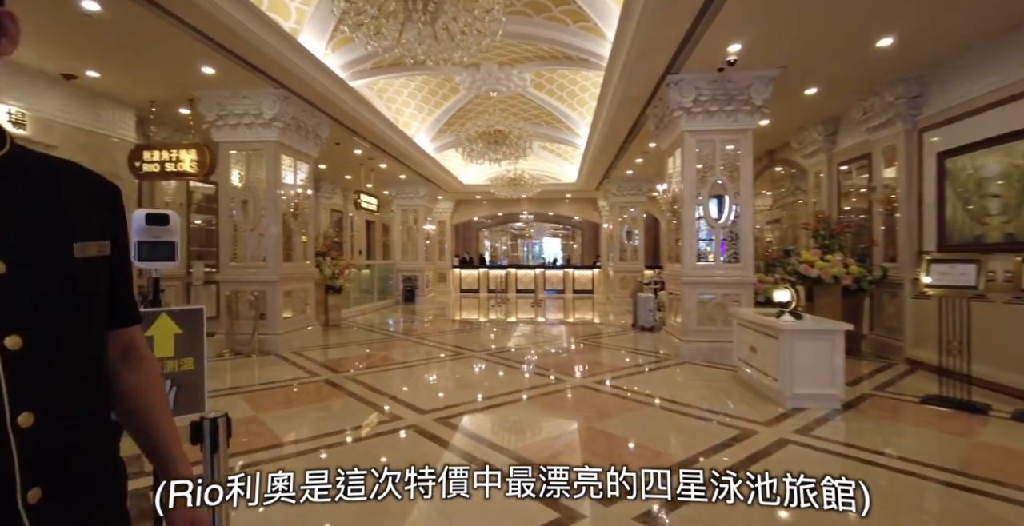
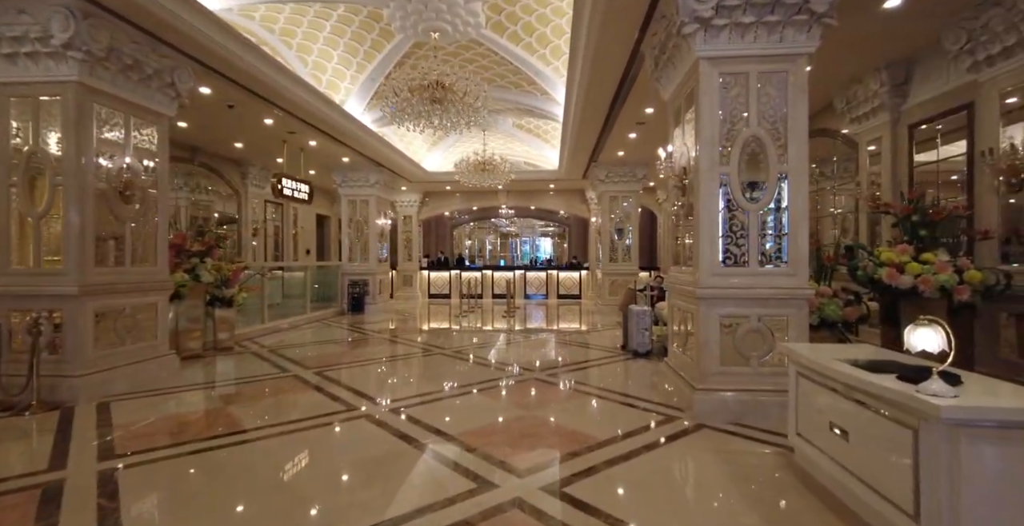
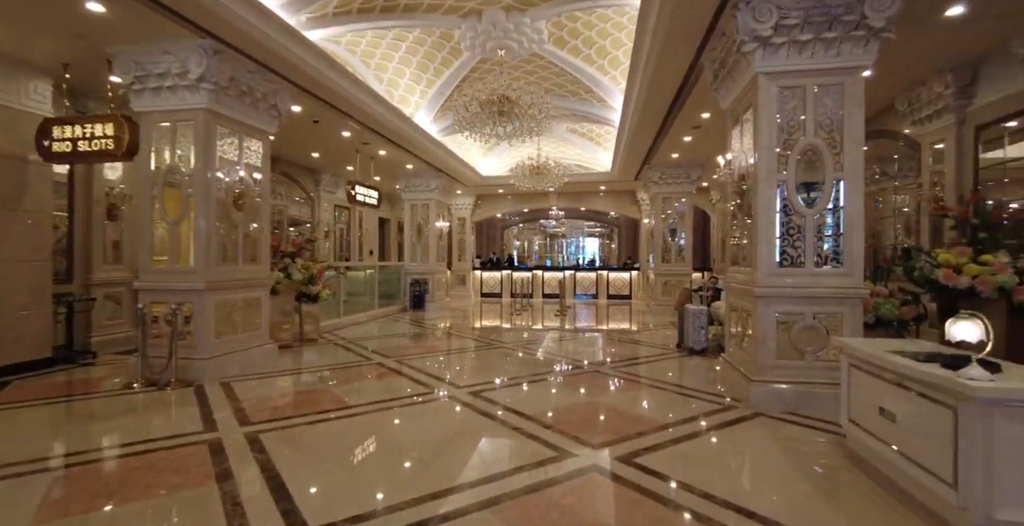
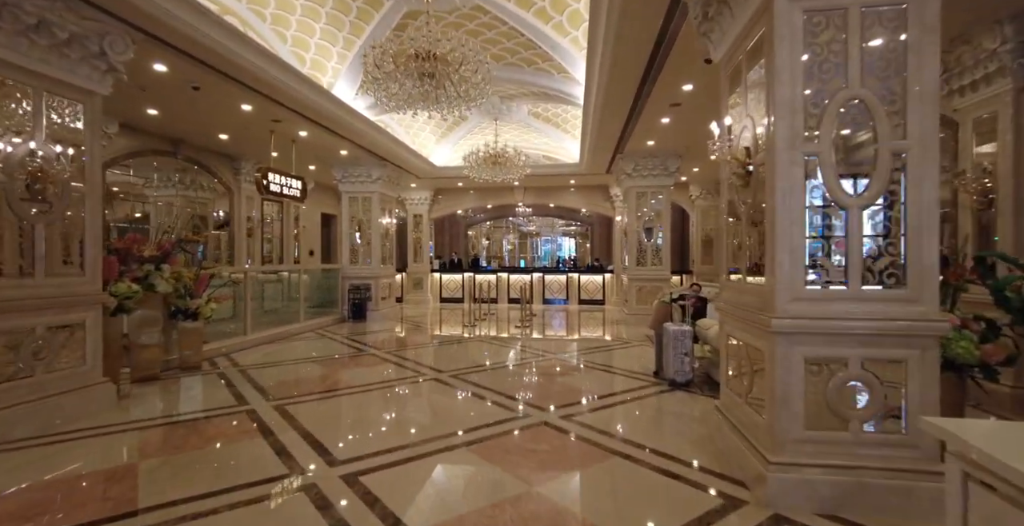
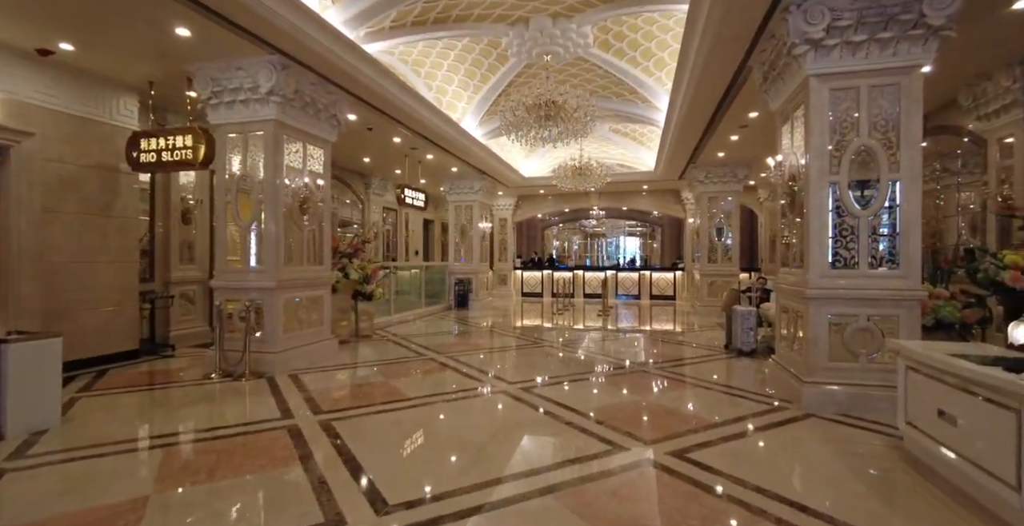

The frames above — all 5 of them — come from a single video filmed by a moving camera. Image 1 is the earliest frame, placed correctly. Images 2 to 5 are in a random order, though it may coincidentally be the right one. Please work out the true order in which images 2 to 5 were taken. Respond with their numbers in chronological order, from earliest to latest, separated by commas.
5, 3, 2, 4
